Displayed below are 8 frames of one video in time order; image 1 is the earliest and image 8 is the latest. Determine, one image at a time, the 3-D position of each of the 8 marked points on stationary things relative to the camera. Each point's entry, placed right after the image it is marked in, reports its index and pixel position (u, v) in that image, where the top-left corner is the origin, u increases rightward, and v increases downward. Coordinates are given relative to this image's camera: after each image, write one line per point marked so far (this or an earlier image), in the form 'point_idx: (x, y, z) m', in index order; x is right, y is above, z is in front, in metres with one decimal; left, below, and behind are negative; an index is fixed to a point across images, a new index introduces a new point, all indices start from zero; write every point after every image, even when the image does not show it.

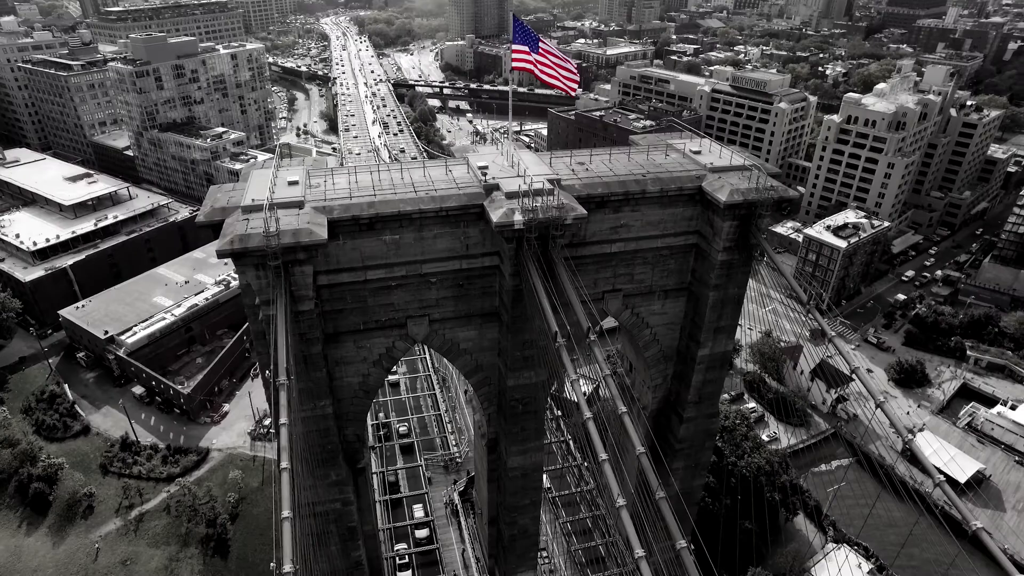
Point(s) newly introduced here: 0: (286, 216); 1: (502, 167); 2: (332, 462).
0: (-4.0, +1.3, +11.3) m
1: (-0.2, +2.4, +13.2) m
2: (-3.9, -3.7, +13.8) m
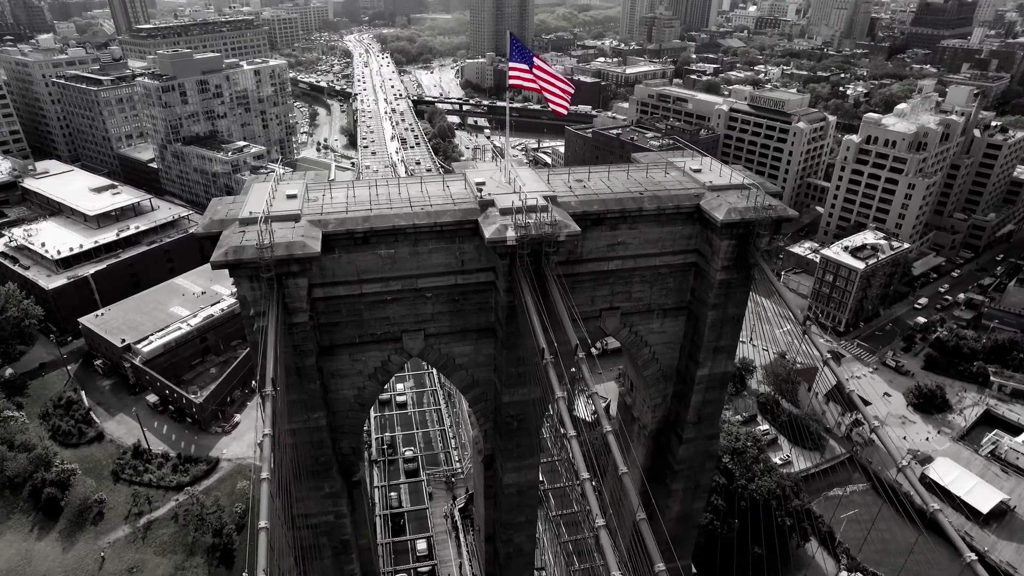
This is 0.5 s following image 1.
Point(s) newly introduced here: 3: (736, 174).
0: (-4.1, +1.1, +11.5) m
1: (-0.3, +2.1, +13.2) m
2: (-4.0, -4.0, +13.8) m
3: (+5.0, +2.6, +14.6) m
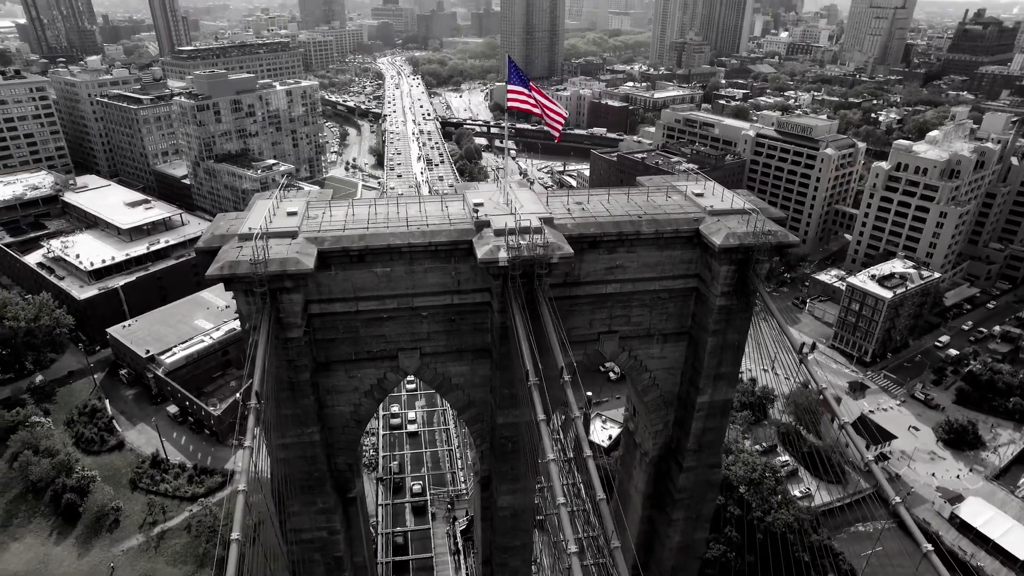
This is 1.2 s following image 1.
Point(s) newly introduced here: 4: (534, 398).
0: (-4.2, +0.8, +11.7) m
1: (-0.3, +1.7, +13.3) m
2: (-4.2, -4.3, +13.9) m
3: (+5.0, +2.0, +14.5) m
4: (+0.3, -1.8, +10.5) m
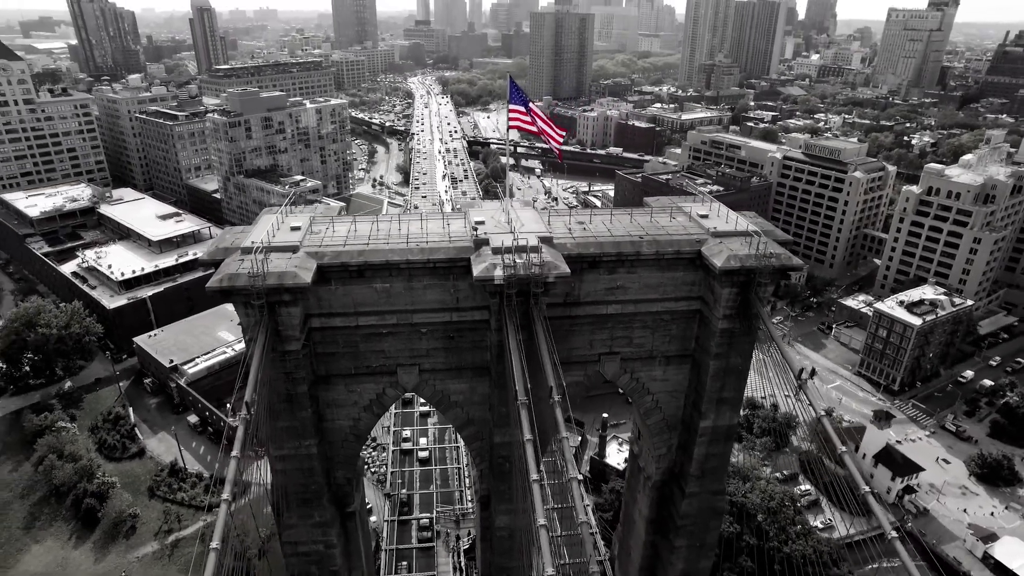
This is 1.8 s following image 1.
0: (-4.3, +0.5, +12.0) m
1: (-0.3, +1.3, +13.4) m
2: (-4.2, -4.6, +14.0) m
3: (+5.1, +1.5, +14.3) m
4: (+0.1, -2.1, +10.4) m
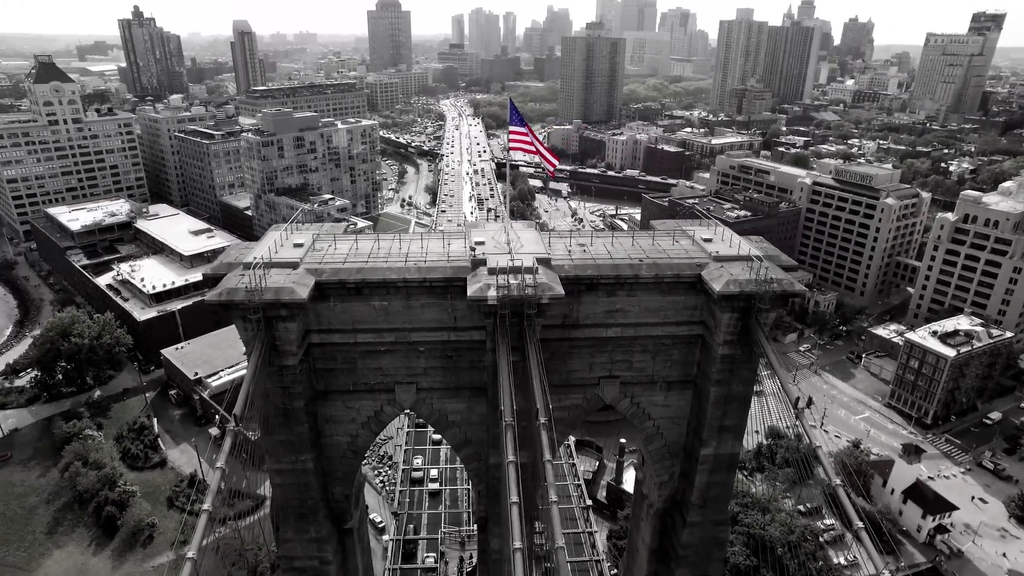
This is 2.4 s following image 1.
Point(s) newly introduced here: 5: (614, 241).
0: (-4.4, +0.2, +12.2) m
1: (-0.3, +0.9, +13.5) m
2: (-4.4, -5.0, +14.0) m
3: (+5.1, +0.9, +14.1) m
4: (-0.1, -2.4, +10.3) m
5: (+2.2, +1.0, +14.3) m
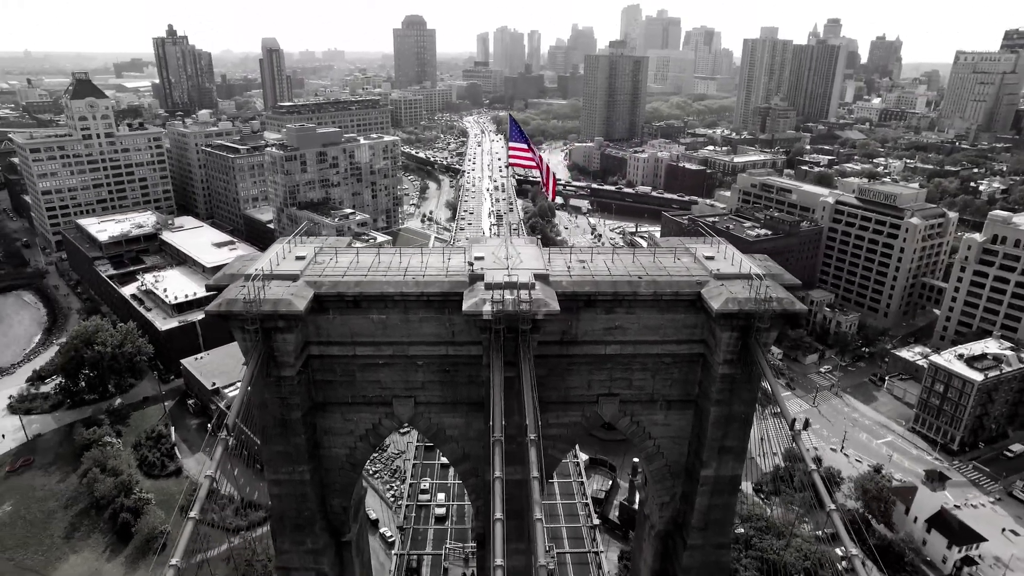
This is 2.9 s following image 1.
0: (-4.5, 0.0, +12.4) m
1: (-0.3, +0.6, +13.5) m
2: (-4.4, -5.3, +14.1) m
3: (+5.1, +0.5, +14.0) m
4: (-0.3, -2.7, +10.3) m
5: (+2.3, +0.7, +14.2) m
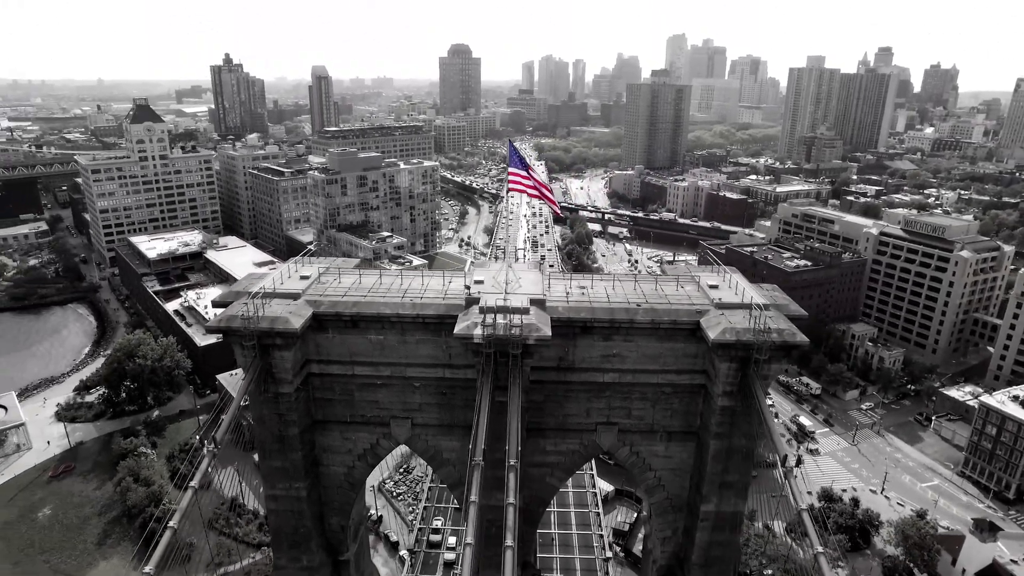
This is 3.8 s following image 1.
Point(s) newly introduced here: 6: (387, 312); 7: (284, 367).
0: (-4.6, -0.3, +12.7) m
1: (-0.4, +0.1, +13.6) m
2: (-4.6, -5.7, +14.2) m
3: (+5.1, -0.1, +13.6) m
4: (-0.6, -3.0, +10.2) m
5: (+2.3, +0.1, +14.1) m
6: (-2.4, -0.5, +12.6) m
7: (-4.5, -1.5, +12.6) m
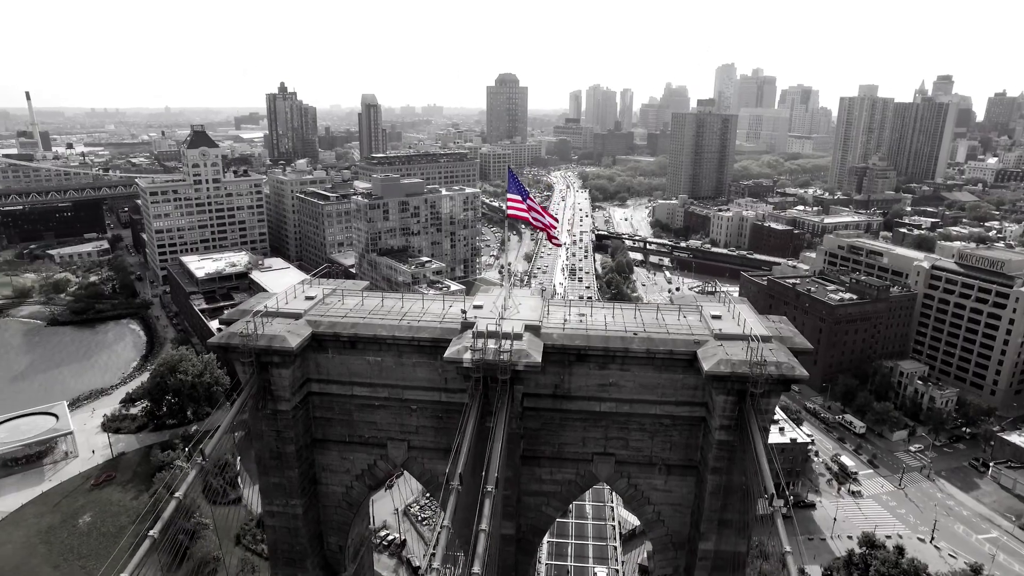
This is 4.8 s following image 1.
0: (-4.7, -0.7, +13.0) m
1: (-0.4, -0.4, +13.6) m
2: (-4.7, -6.1, +14.3) m
3: (+5.1, -0.8, +13.3) m
4: (-0.9, -3.4, +10.2) m
5: (+2.3, -0.5, +14.0) m
6: (-2.5, -0.9, +12.8) m
7: (-4.6, -1.9, +12.9) m
